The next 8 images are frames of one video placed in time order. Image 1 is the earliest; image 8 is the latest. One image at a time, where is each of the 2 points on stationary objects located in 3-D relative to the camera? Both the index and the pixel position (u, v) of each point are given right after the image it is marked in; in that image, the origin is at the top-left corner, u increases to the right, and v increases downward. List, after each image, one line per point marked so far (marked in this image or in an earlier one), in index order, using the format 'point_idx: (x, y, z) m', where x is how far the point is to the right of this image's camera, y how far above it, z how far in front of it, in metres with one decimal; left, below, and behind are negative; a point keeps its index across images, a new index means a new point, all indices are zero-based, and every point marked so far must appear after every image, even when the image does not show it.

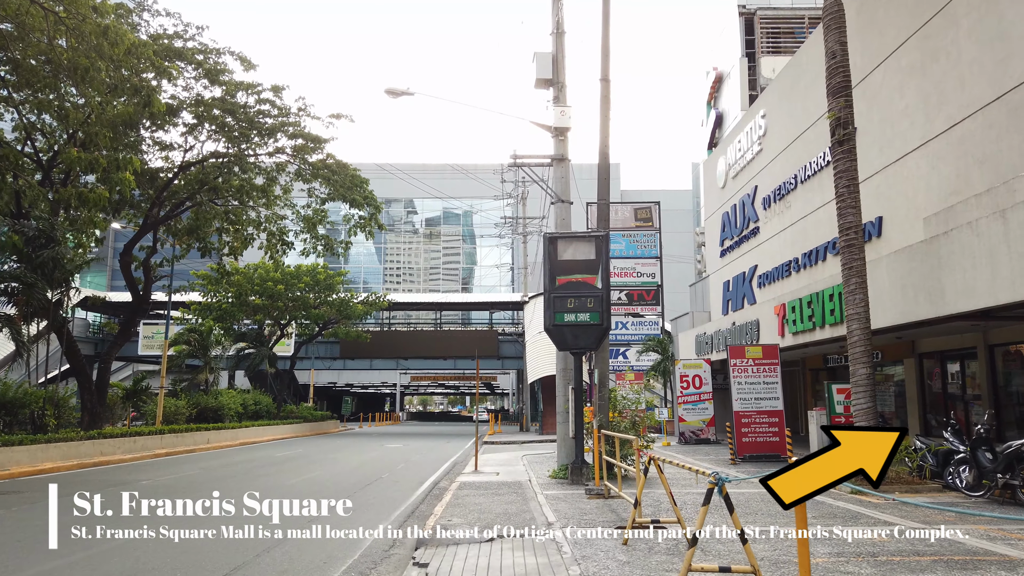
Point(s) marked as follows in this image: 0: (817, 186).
0: (+7.7, +2.6, +19.5) m
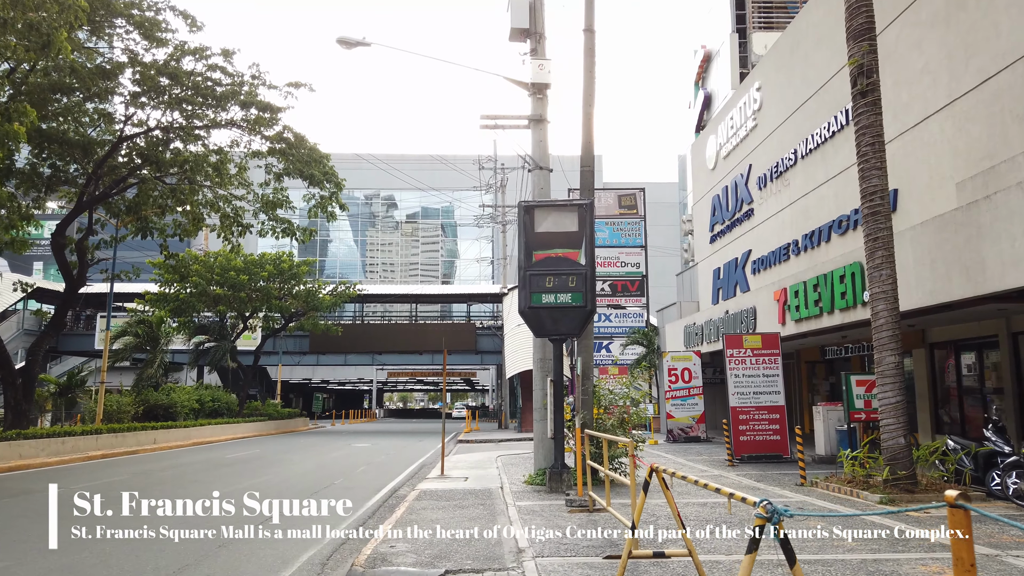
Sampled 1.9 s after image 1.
0: (+7.1, +3.0, +17.9) m
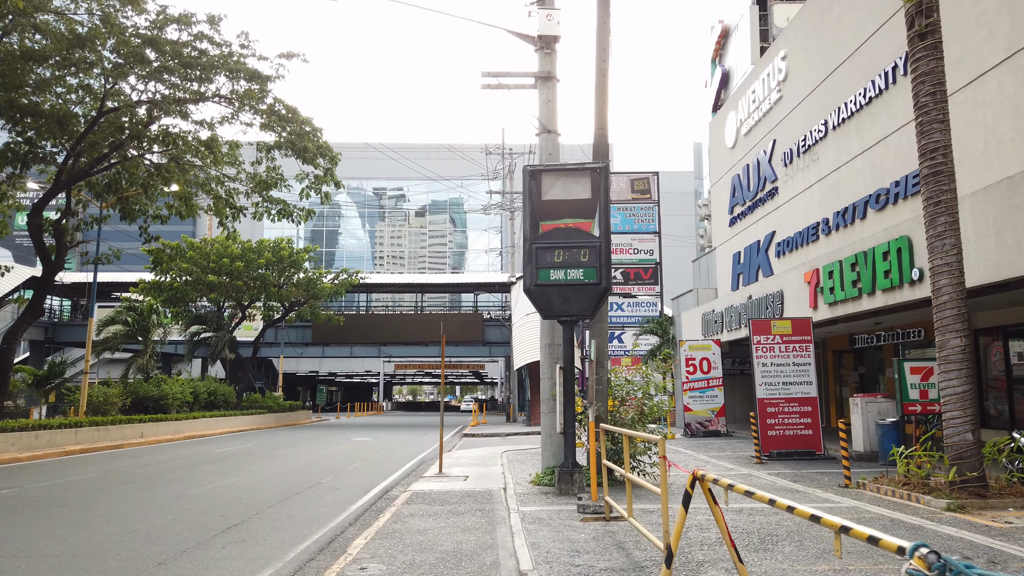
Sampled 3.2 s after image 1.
0: (+7.2, +3.4, +16.4) m
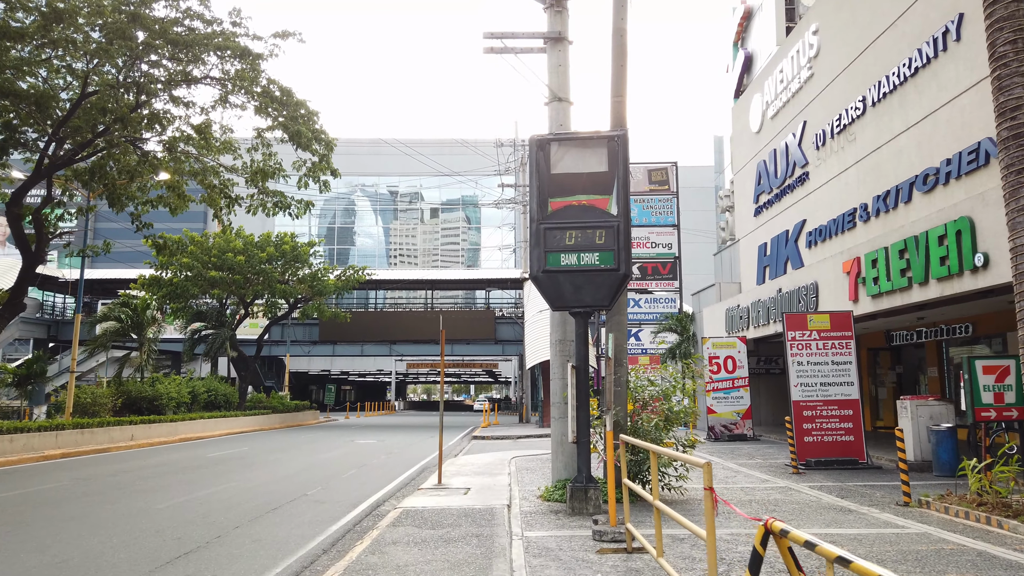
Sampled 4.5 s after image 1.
0: (+7.4, +3.6, +14.9) m
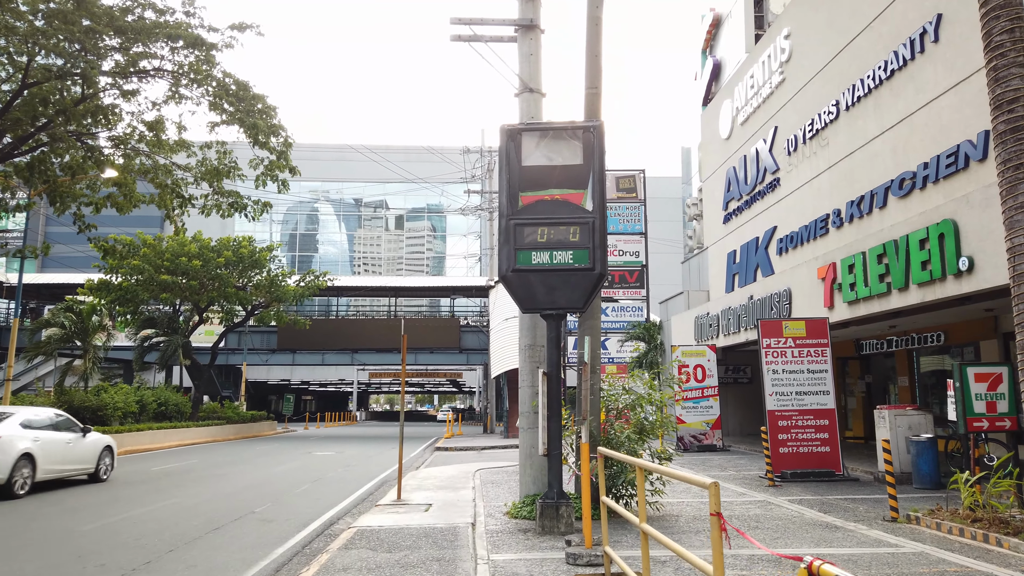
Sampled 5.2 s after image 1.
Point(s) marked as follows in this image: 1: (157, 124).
0: (+6.8, +3.4, +14.7) m
1: (-8.5, +3.9, +18.3) m
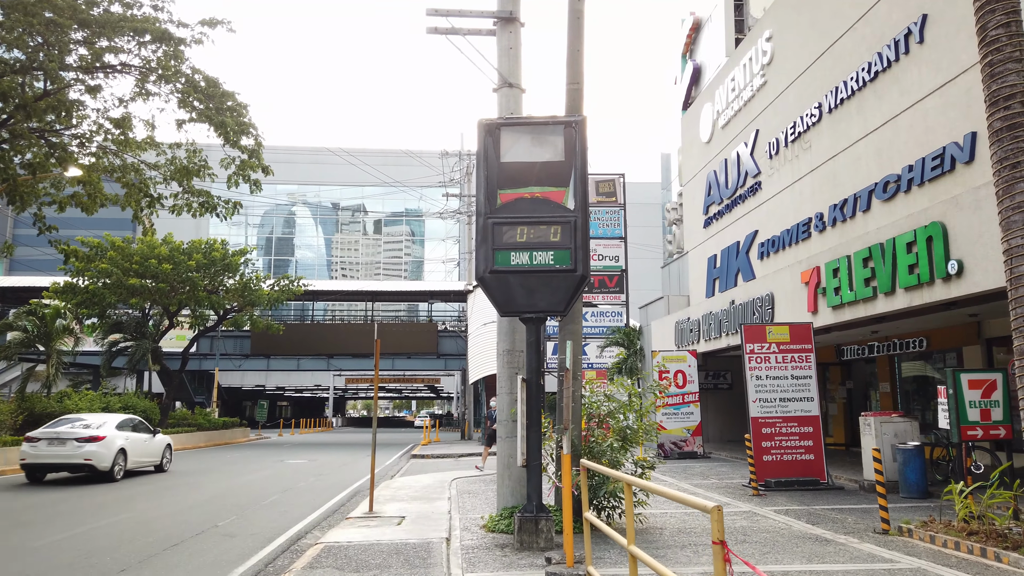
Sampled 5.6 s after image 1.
0: (+6.4, +3.3, +14.5) m
1: (-9.0, +3.9, +17.7) m
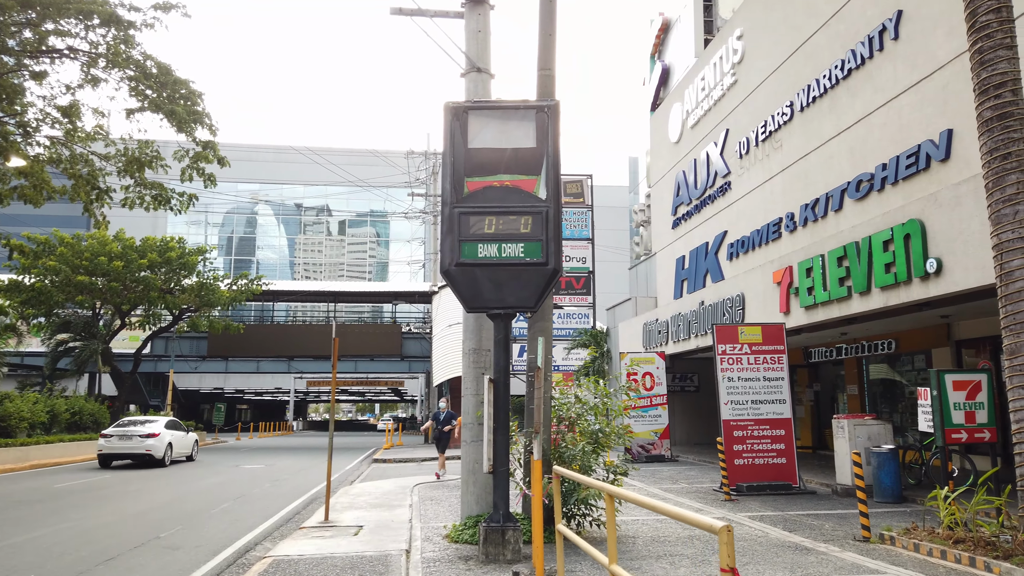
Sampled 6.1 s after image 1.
0: (+5.8, +3.3, +14.3) m
1: (-9.8, +4.0, +16.8) m
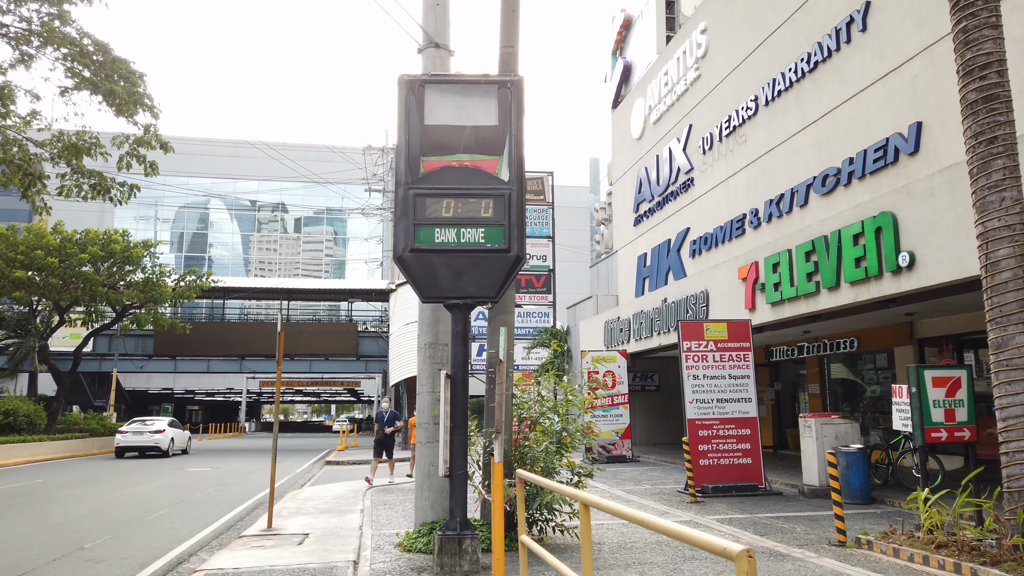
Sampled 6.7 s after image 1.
0: (+5.1, +3.4, +14.1) m
1: (-10.6, +4.1, +15.7) m
